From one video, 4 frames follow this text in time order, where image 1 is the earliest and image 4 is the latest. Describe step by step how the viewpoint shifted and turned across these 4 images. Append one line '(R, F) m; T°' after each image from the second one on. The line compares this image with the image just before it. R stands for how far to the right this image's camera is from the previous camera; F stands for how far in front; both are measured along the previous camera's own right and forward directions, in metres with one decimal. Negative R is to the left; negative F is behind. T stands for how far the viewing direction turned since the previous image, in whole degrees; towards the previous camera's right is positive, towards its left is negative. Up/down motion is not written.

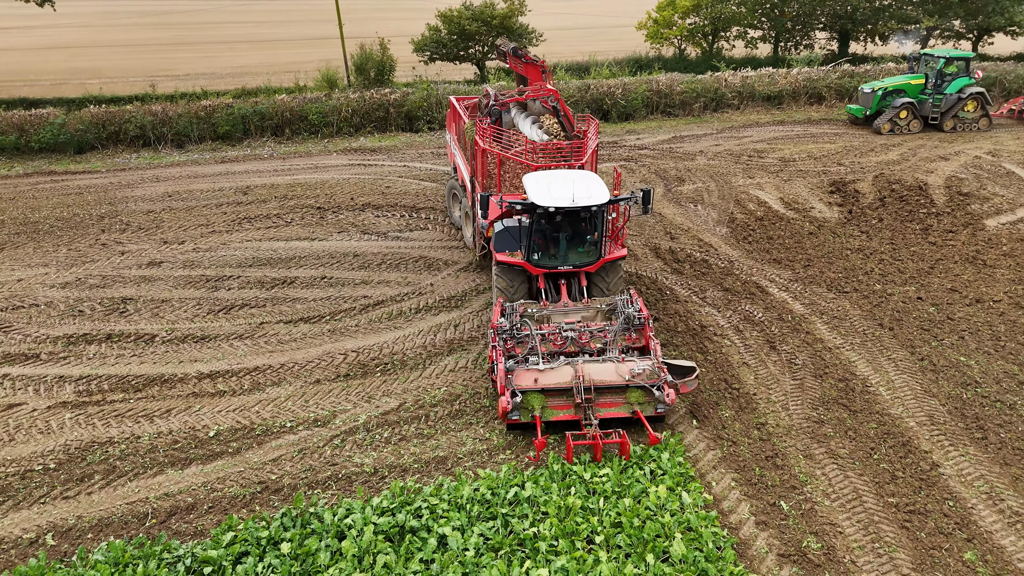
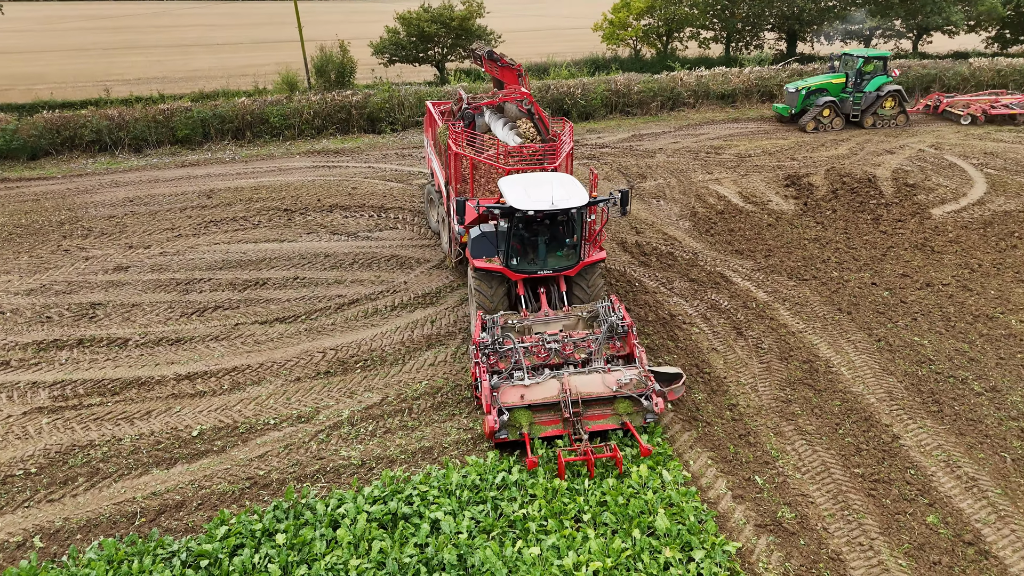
(-0.2, -0.2) m; +3°
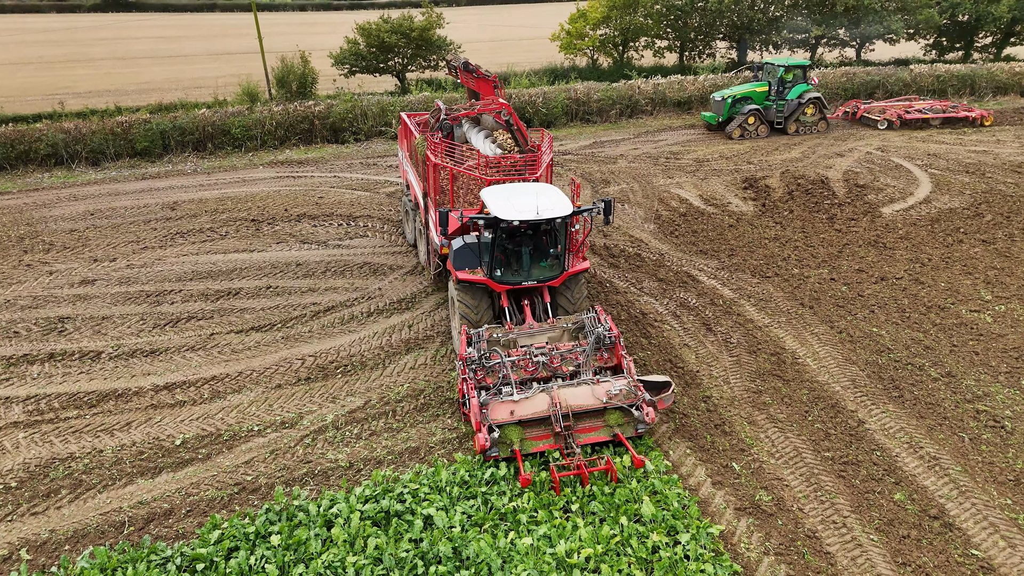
(-0.2, -0.2) m; +3°
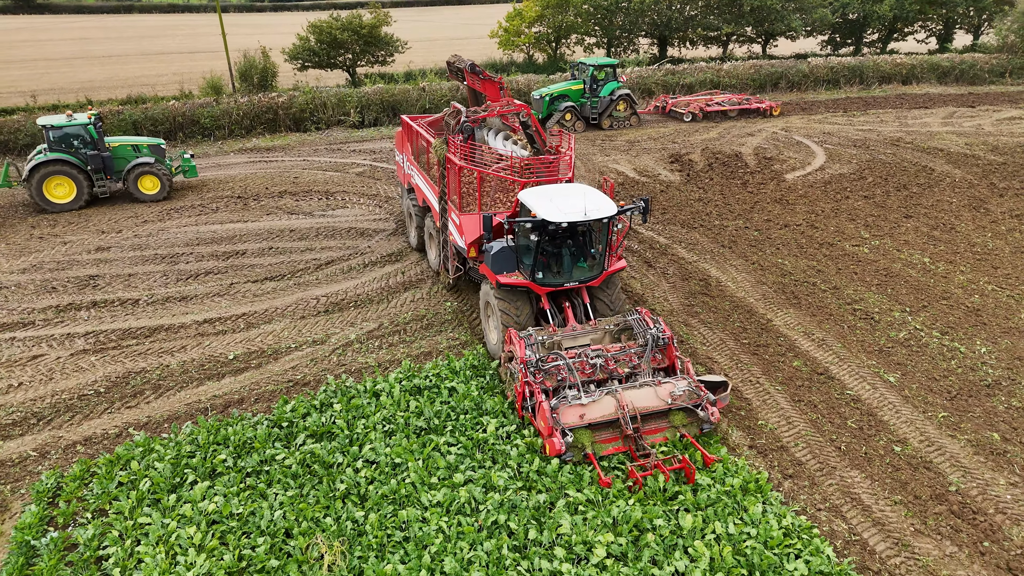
(-0.7, -1.8) m; +5°
